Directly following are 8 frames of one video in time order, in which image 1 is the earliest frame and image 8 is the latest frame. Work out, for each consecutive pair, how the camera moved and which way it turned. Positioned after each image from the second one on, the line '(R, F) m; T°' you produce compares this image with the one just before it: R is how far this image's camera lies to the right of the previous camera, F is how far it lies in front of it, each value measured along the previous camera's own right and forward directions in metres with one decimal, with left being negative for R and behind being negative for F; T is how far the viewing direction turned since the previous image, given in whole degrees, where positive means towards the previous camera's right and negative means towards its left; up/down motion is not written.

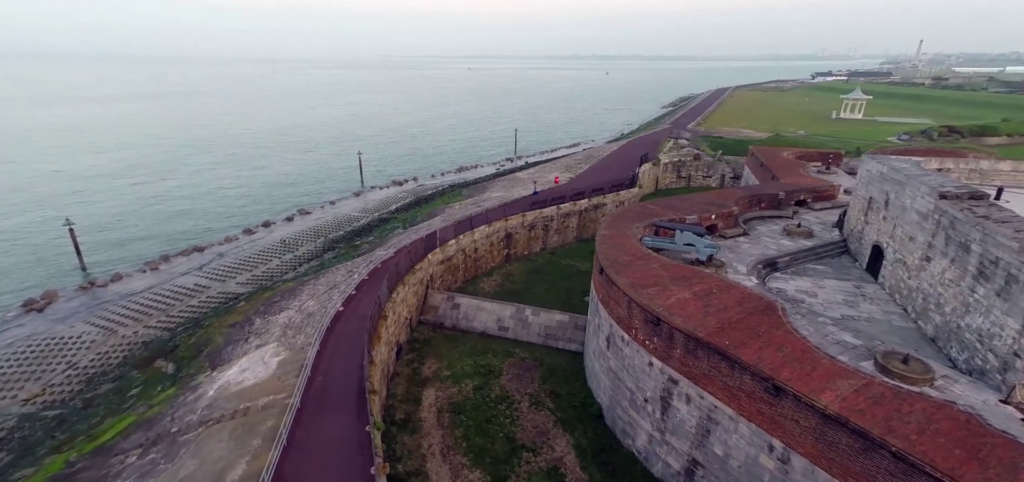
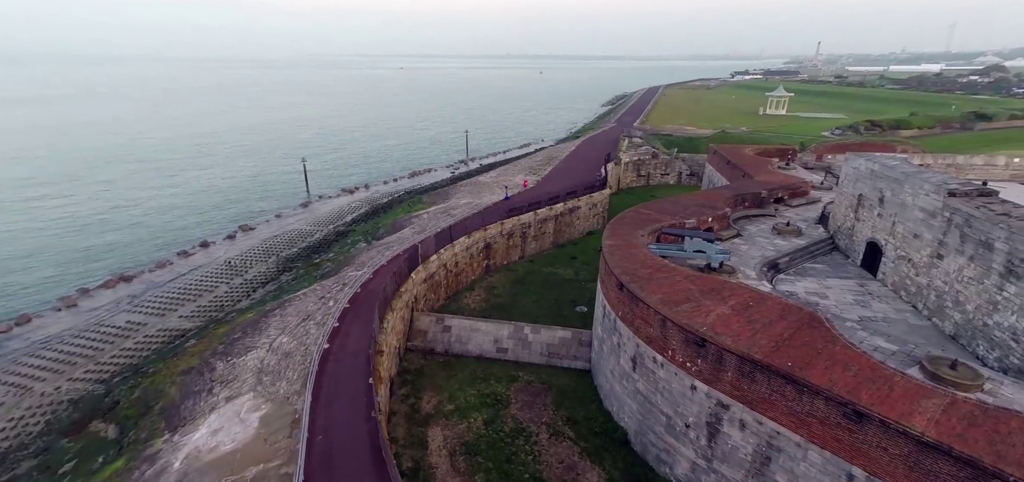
(-1.5, +1.2) m; +7°
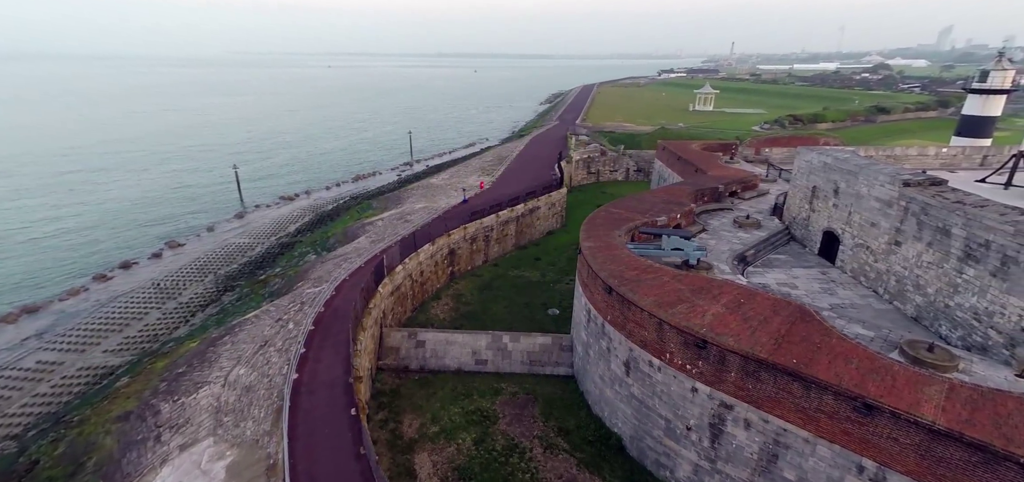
(-0.9, +0.6) m; +7°
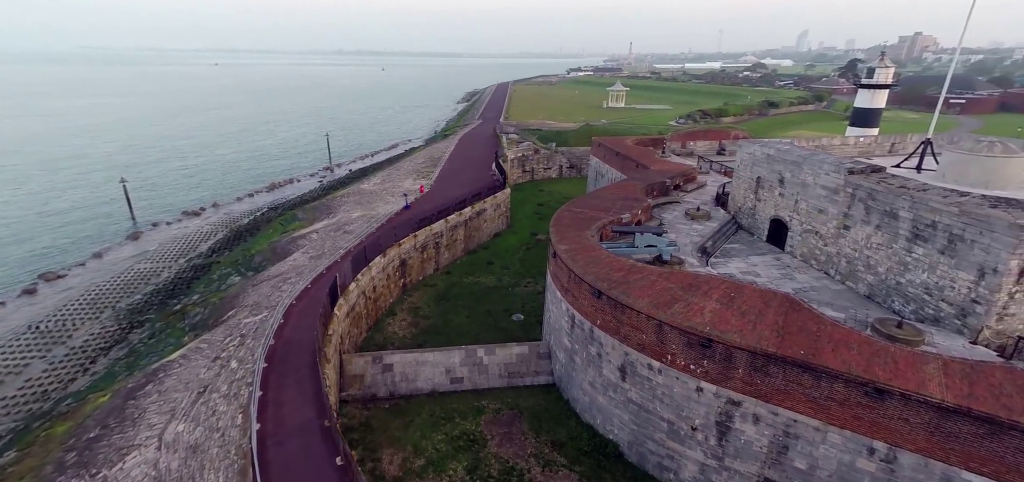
(-1.2, +0.8) m; +10°
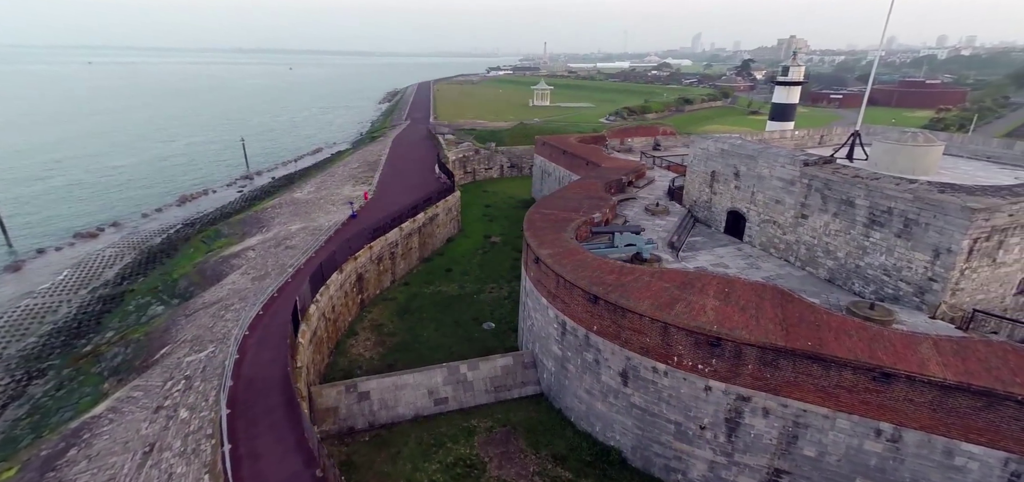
(-1.2, +0.7) m; +9°
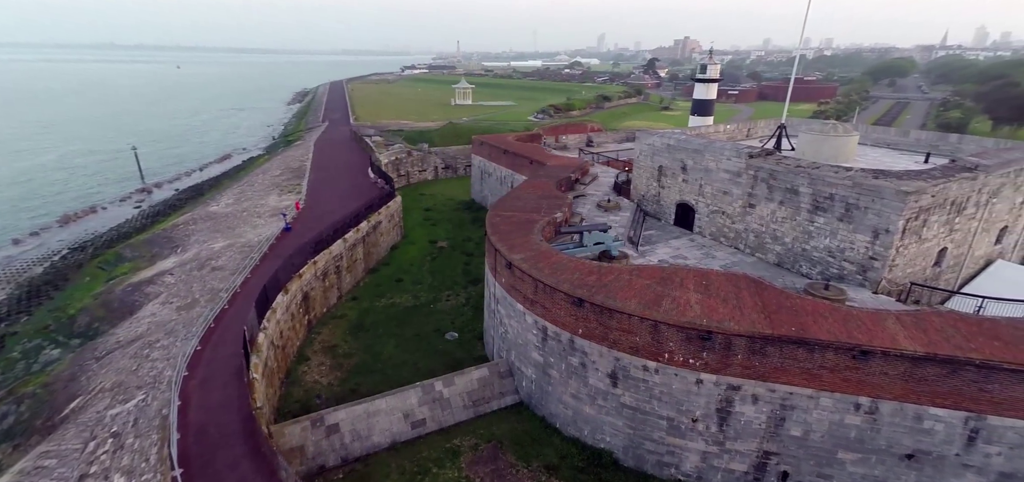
(-1.0, +0.5) m; +9°
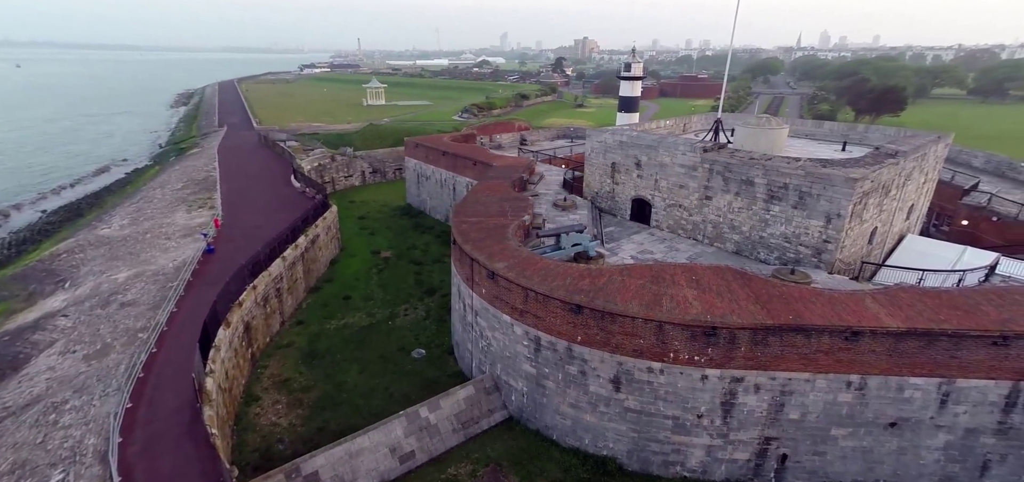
(-1.3, +0.7) m; +10°
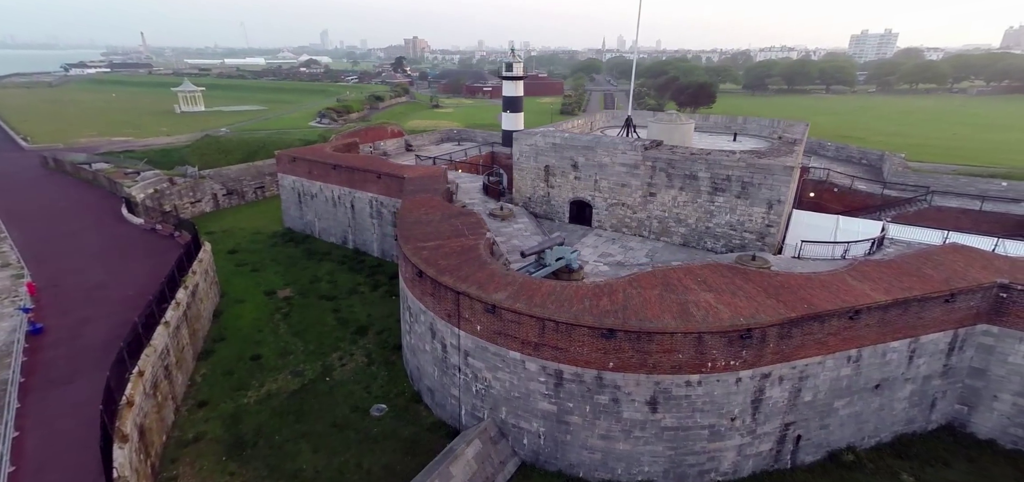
(-2.6, +1.7) m; +18°
